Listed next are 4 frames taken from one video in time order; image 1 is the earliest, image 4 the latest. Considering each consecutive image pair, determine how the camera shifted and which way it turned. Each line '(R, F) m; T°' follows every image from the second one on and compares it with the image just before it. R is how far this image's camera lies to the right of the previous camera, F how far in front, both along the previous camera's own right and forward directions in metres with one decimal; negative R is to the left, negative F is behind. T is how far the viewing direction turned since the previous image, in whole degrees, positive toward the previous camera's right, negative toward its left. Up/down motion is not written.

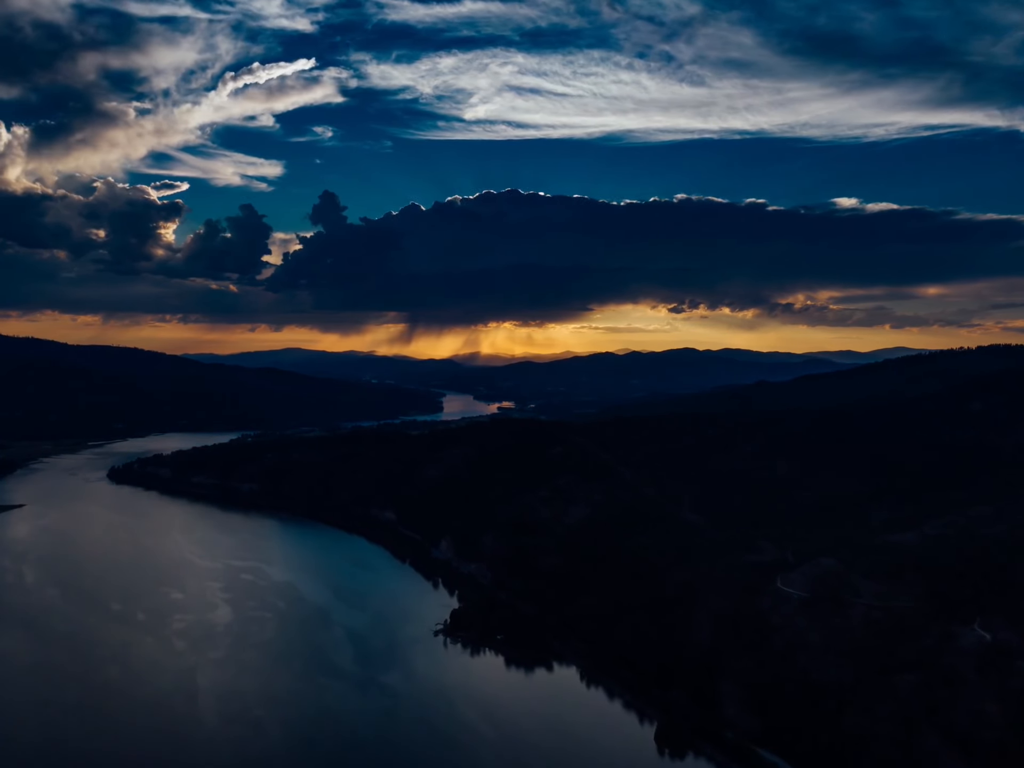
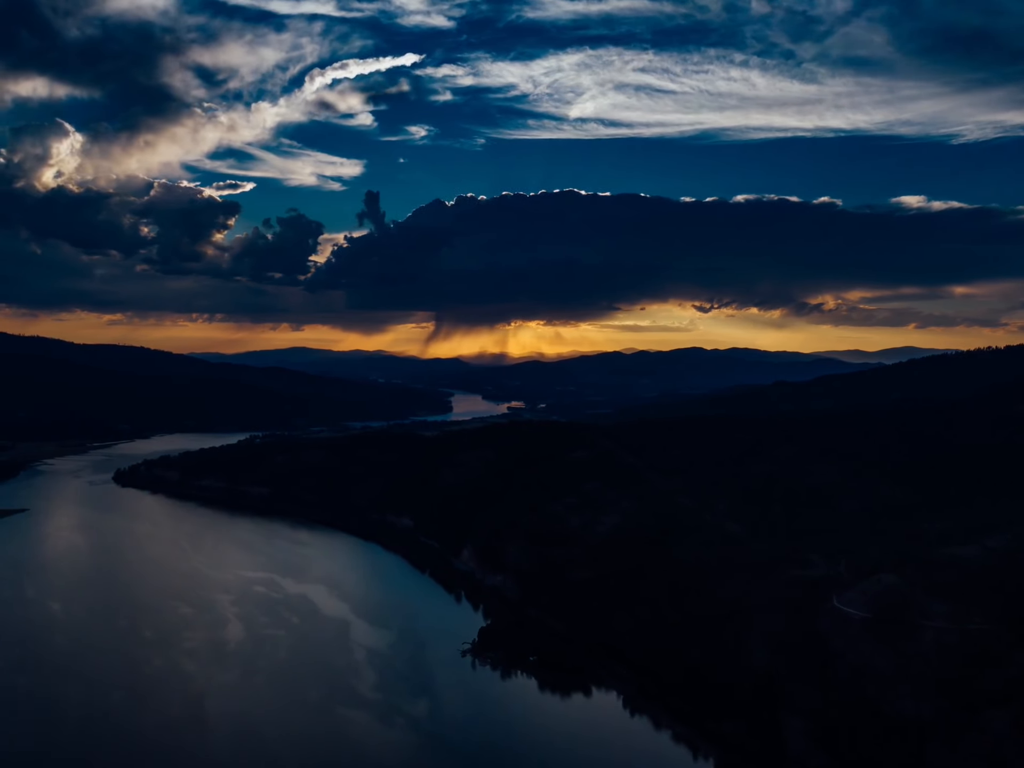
(-1.9, +3.8) m; 0°
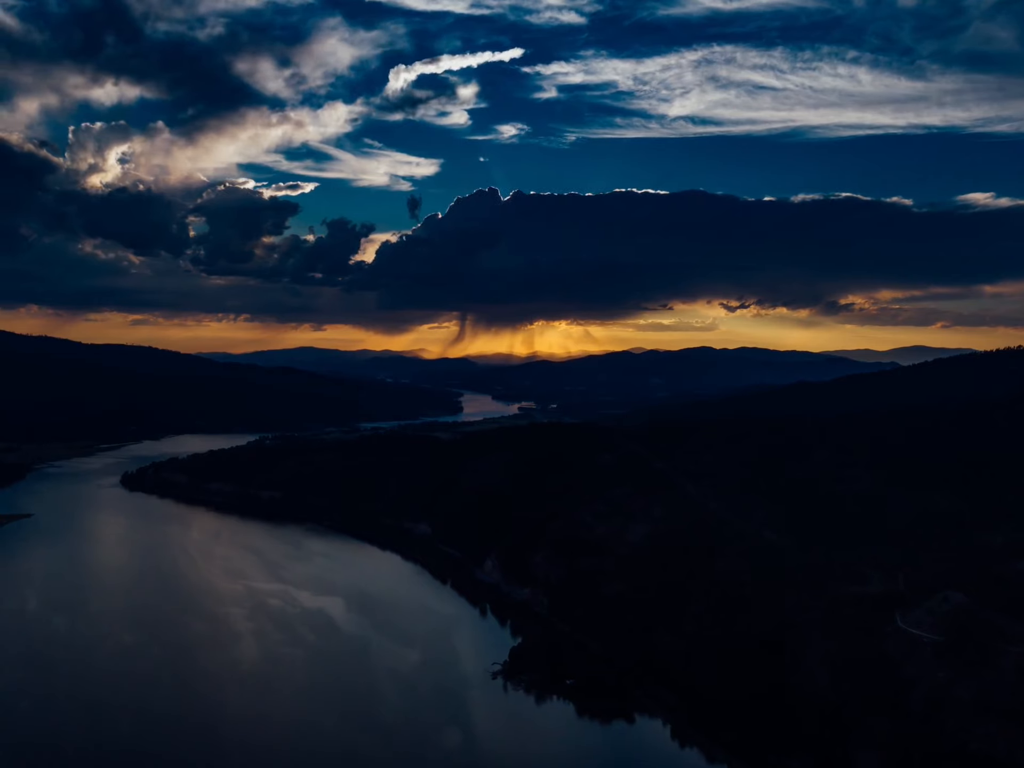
(-1.8, +3.6) m; 0°
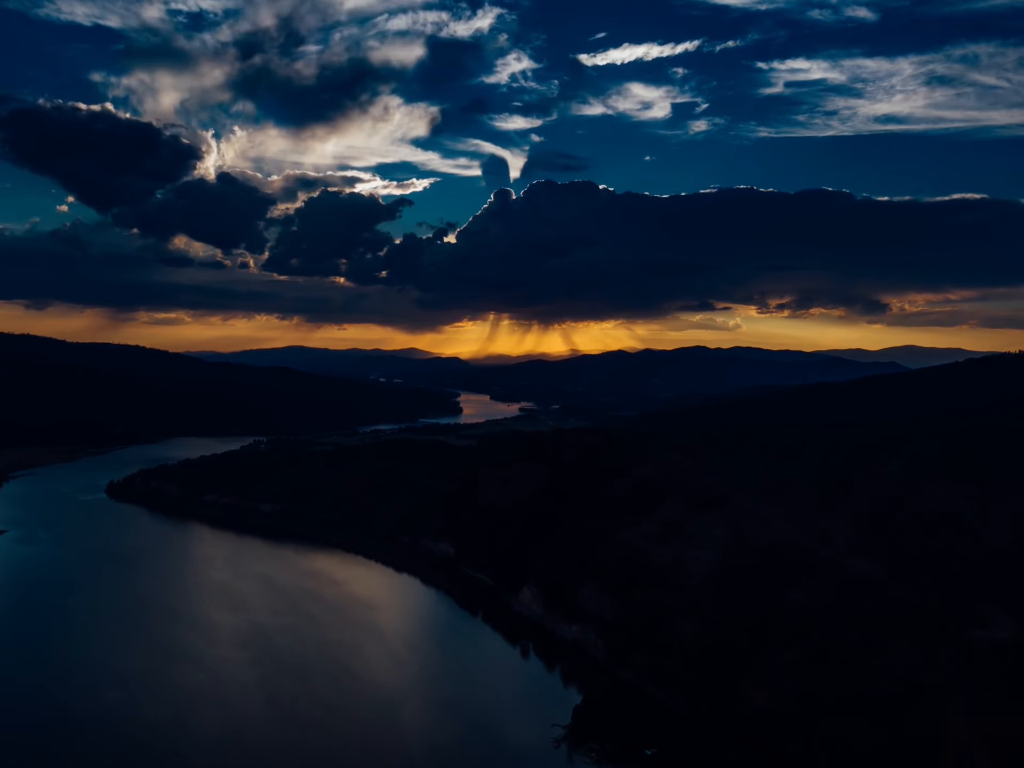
(-4.1, +7.9) m; +1°
